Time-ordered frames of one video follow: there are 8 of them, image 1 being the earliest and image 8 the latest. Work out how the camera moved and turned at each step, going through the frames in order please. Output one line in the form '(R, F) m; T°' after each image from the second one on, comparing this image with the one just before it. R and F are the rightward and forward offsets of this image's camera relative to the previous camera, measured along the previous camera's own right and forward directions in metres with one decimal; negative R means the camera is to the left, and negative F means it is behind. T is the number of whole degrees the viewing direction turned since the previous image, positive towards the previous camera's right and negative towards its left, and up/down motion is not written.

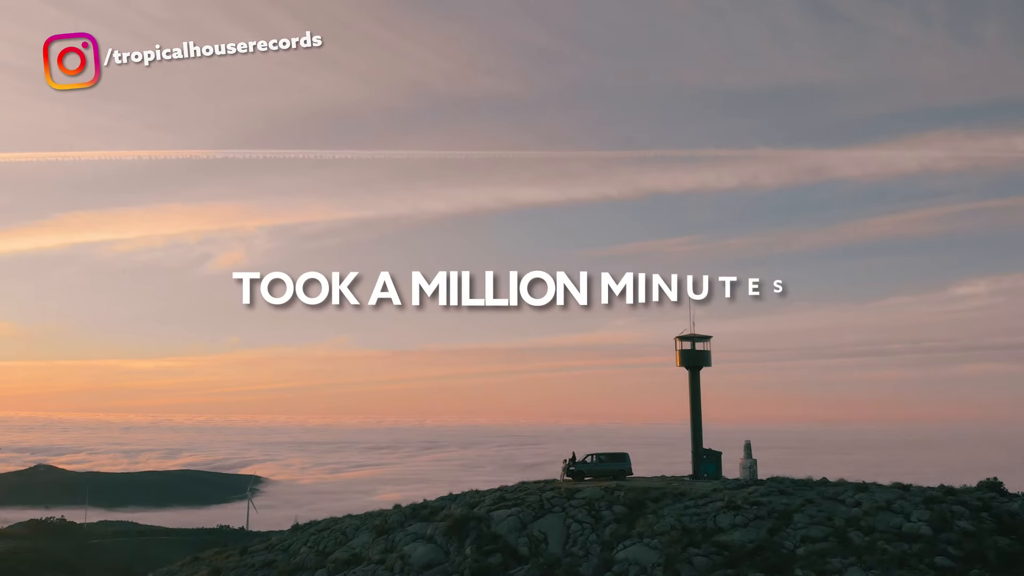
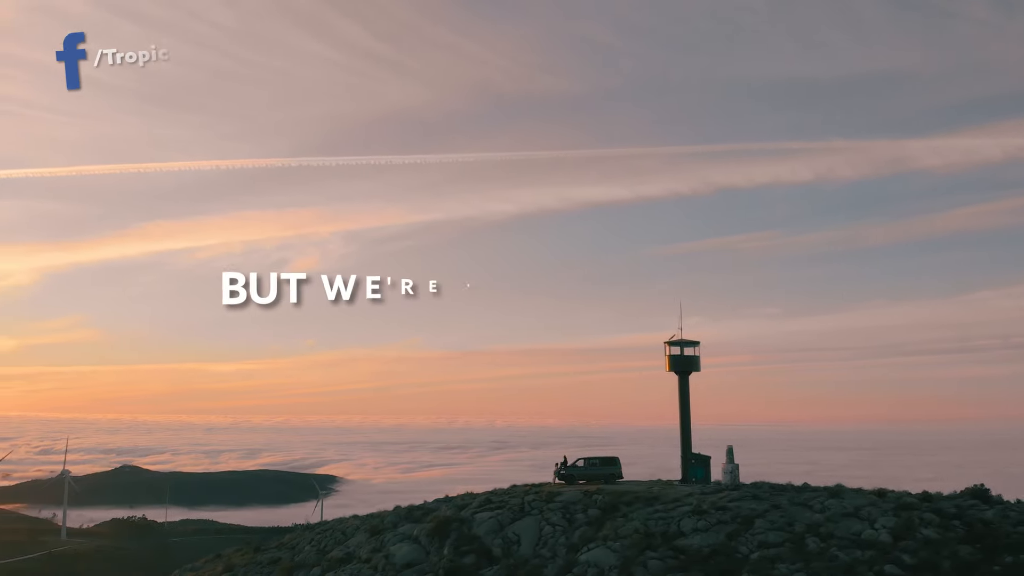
(+4.6, -0.9) m; -5°
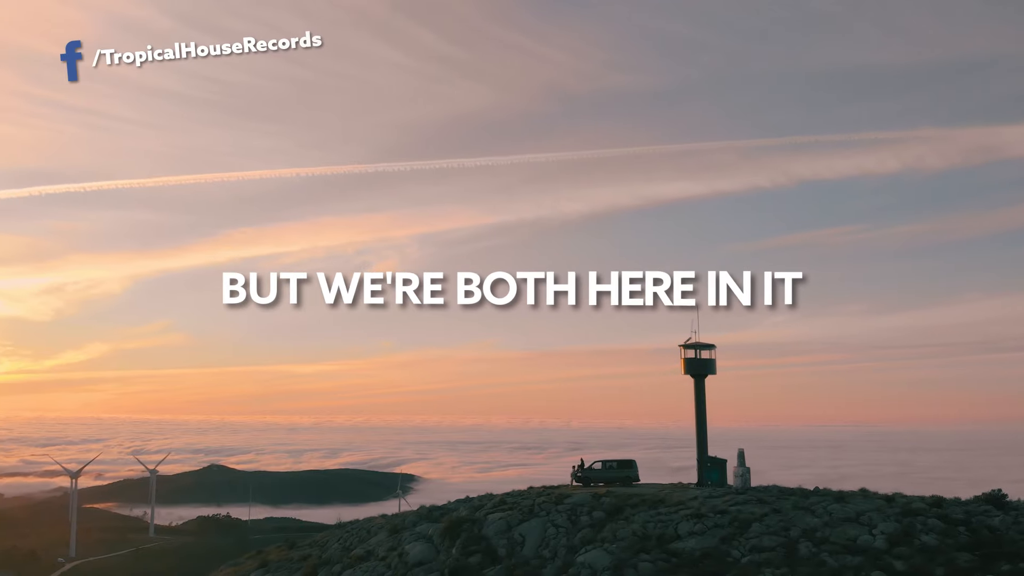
(+3.4, -0.7) m; -5°
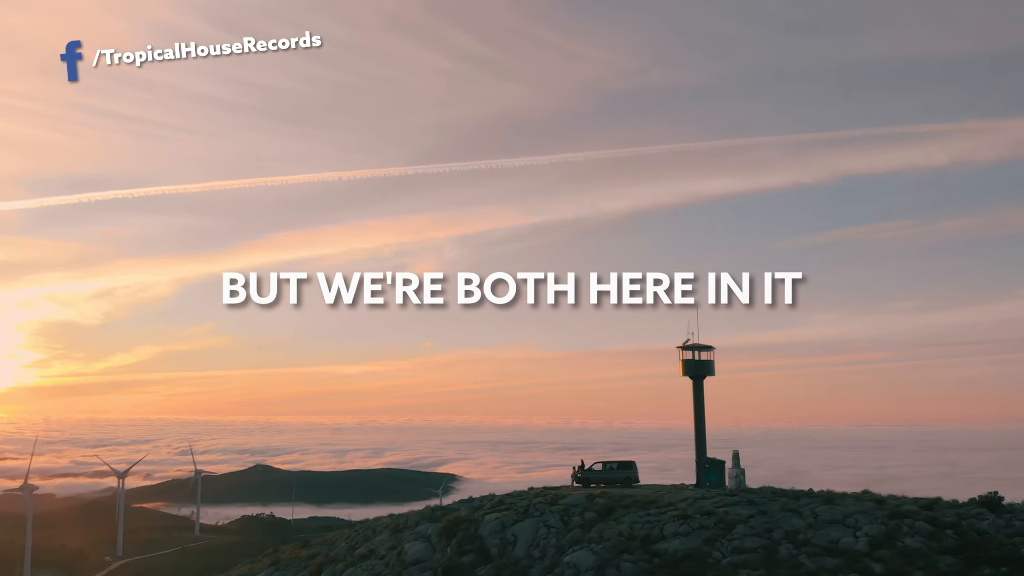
(+2.4, -0.5) m; -3°
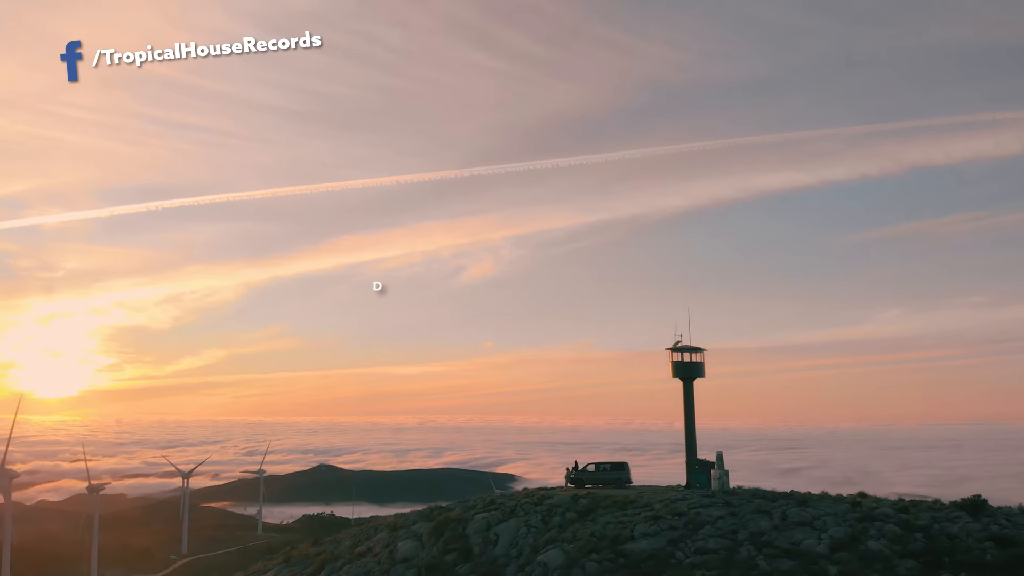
(+3.9, -0.7) m; -4°
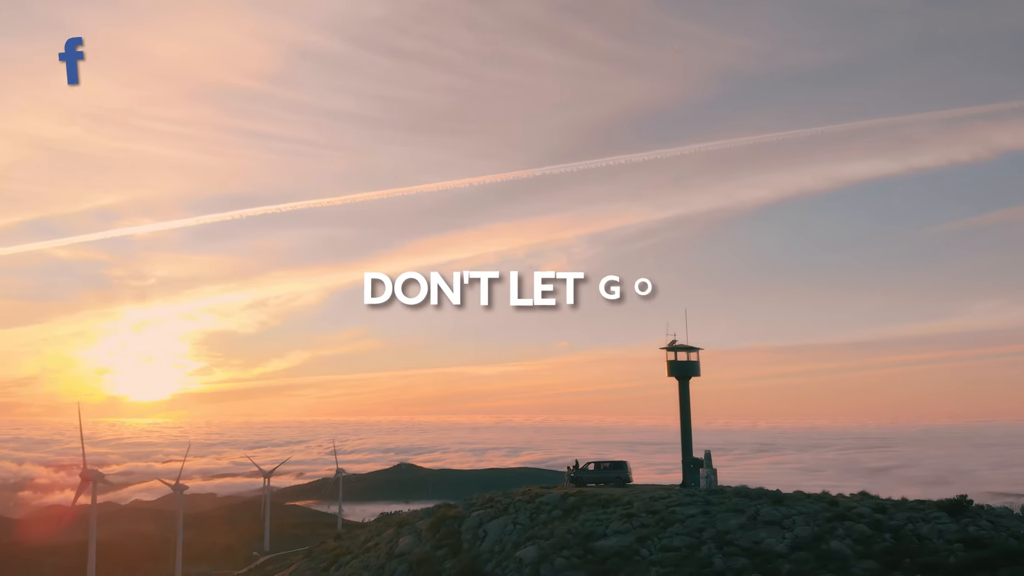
(+4.6, -0.8) m; -5°
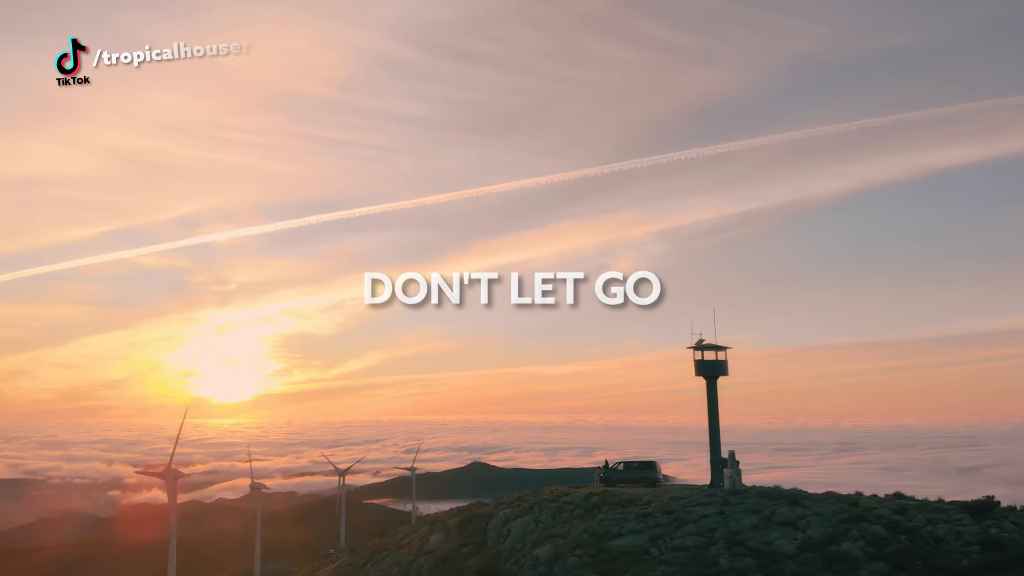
(+2.7, -0.5) m; -5°
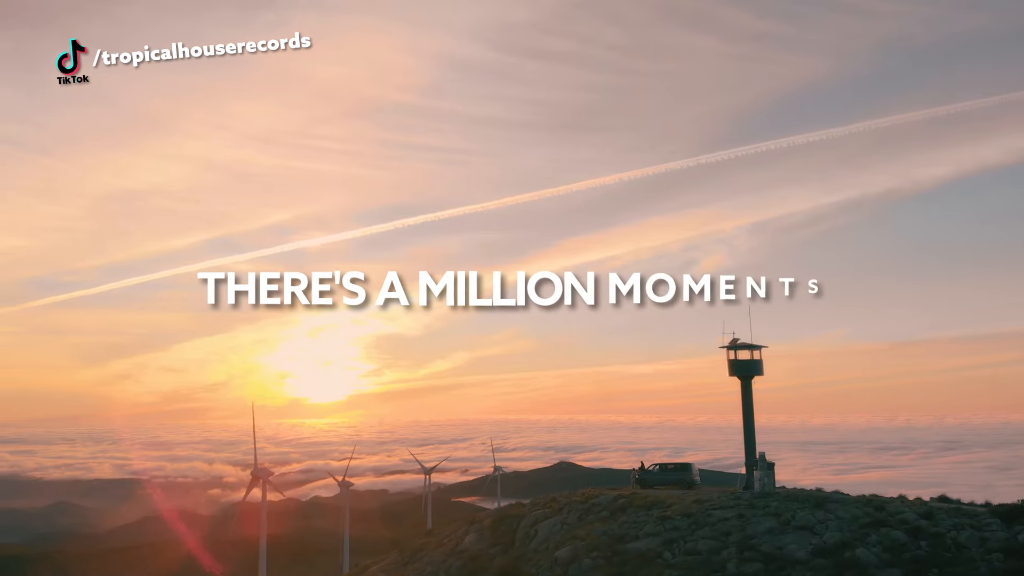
(+3.2, -0.1) m; -6°
